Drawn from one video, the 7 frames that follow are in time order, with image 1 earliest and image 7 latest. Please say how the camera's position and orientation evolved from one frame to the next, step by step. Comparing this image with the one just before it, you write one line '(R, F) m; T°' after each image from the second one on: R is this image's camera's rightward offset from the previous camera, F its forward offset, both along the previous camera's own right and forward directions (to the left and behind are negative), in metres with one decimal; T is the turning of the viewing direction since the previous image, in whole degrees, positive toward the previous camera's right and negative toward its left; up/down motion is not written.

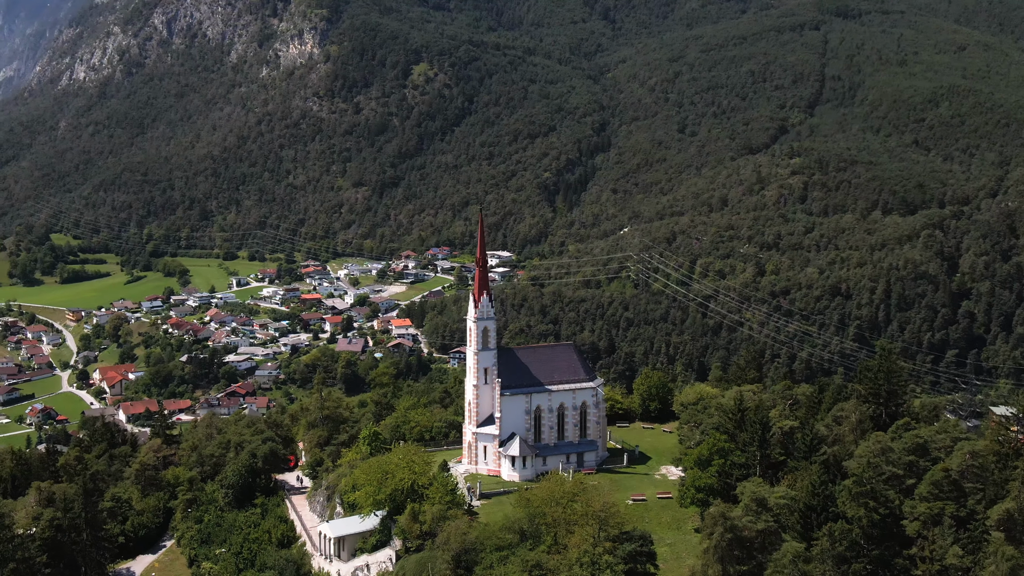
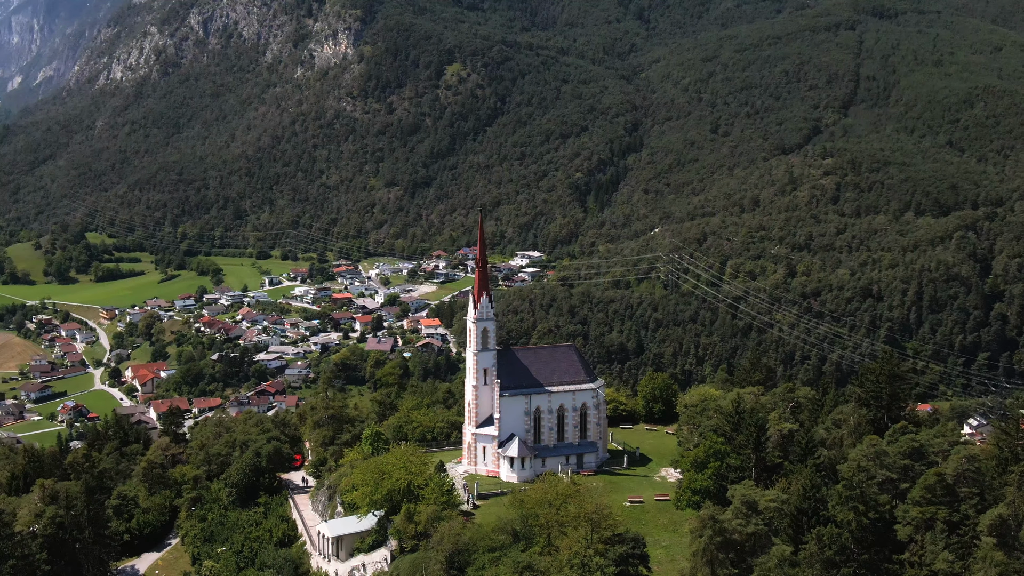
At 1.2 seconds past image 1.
(+0.8, +0.1) m; -1°
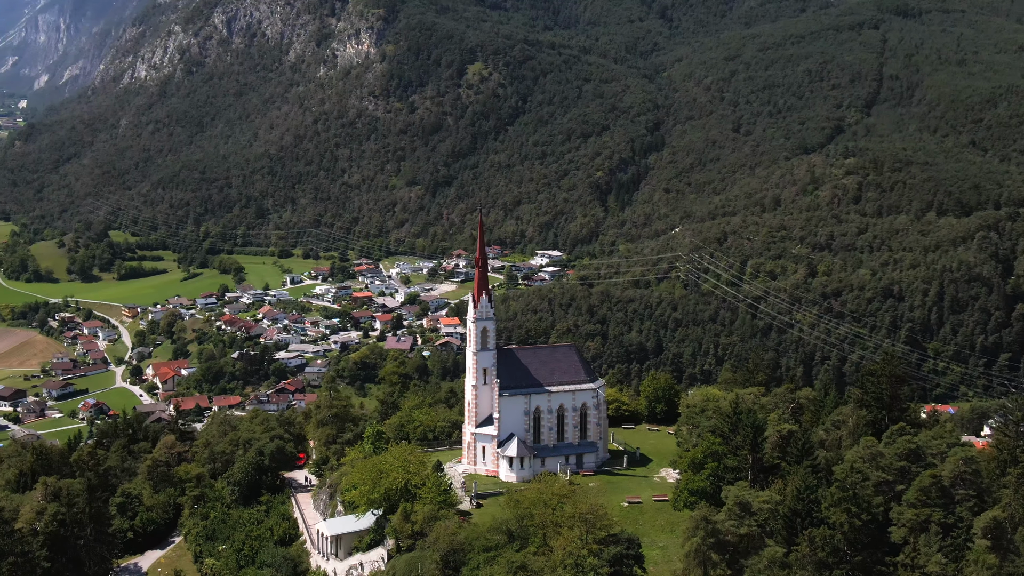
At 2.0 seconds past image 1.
(+0.5, 0.0) m; -1°
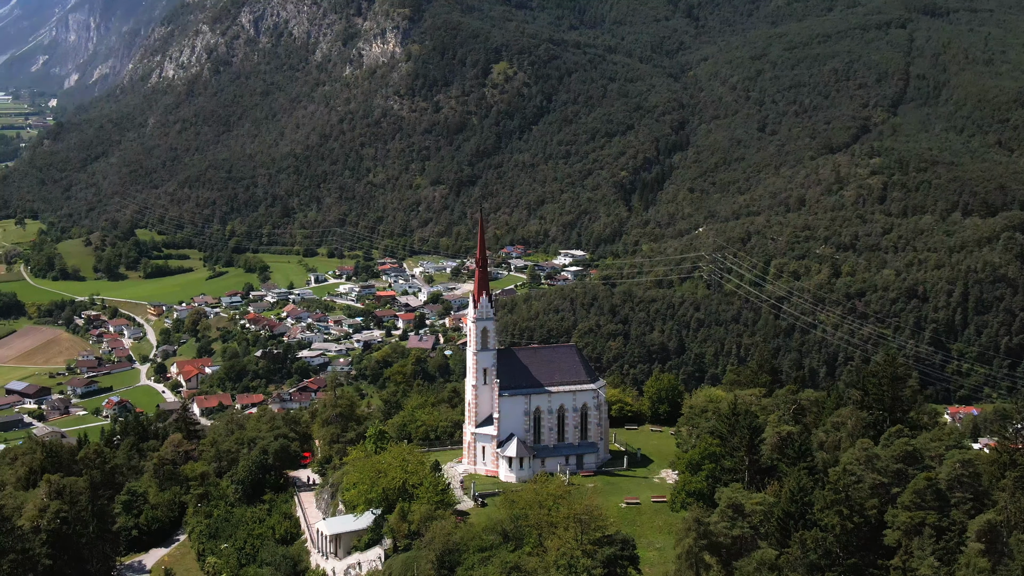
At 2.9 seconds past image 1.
(+0.6, 0.0) m; -1°
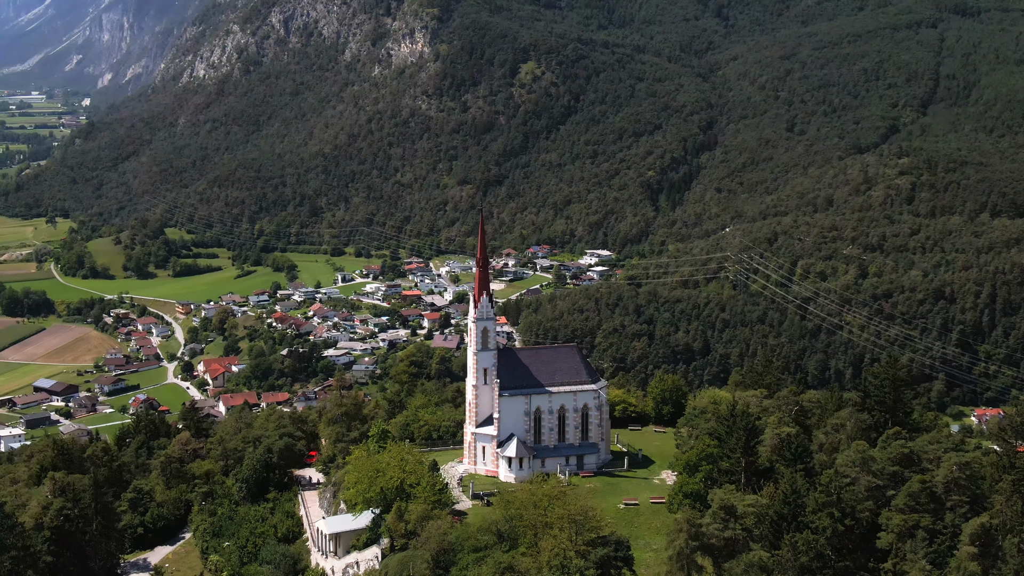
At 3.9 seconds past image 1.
(+0.7, 0.0) m; -1°
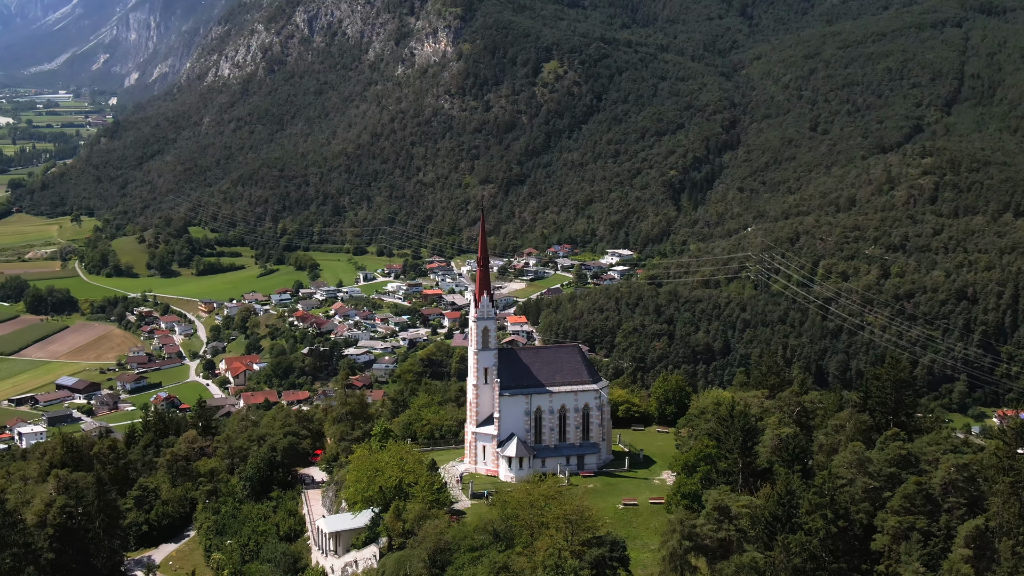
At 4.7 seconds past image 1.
(+0.5, 0.0) m; -1°
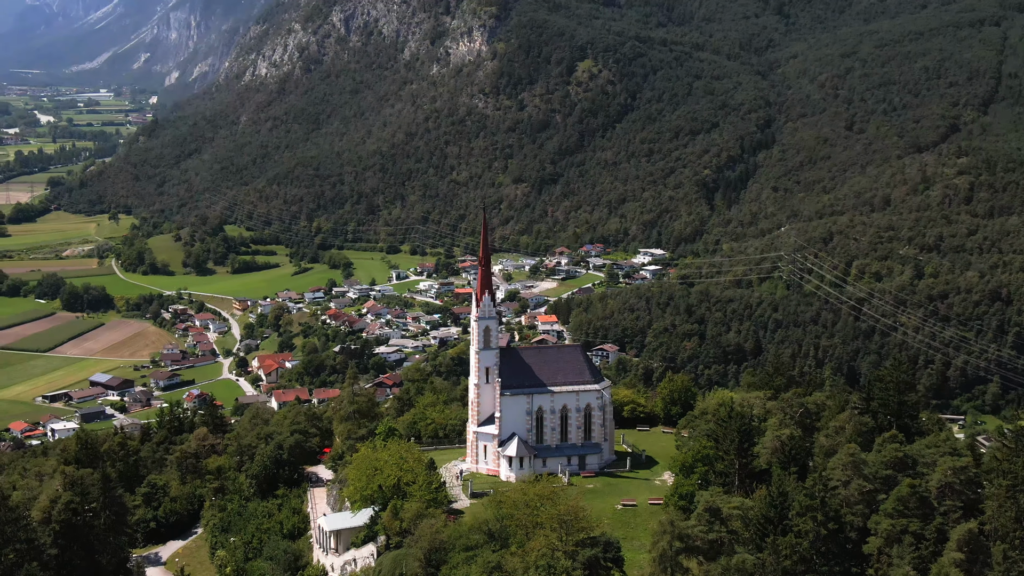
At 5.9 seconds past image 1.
(+0.8, 0.0) m; -1°
